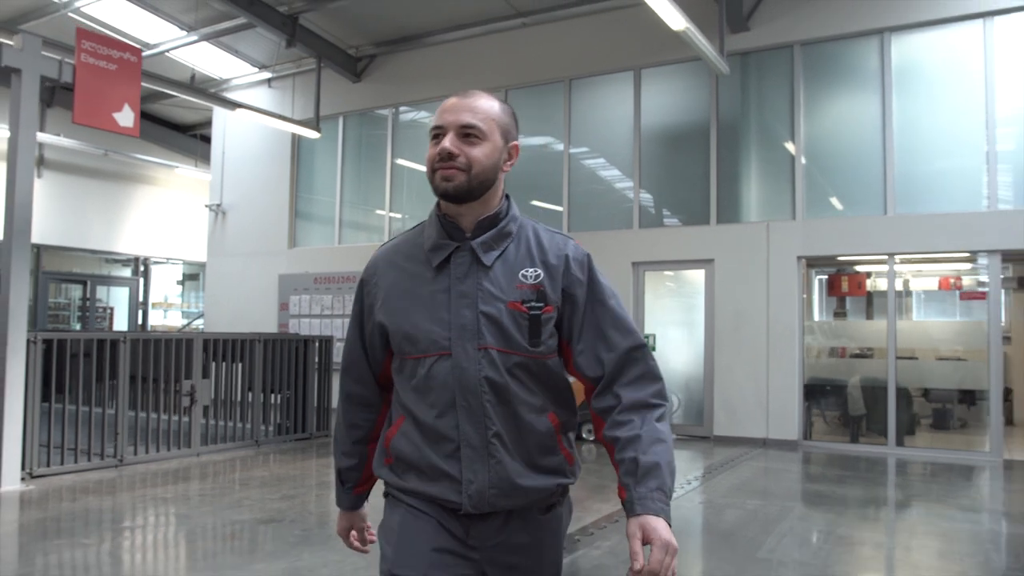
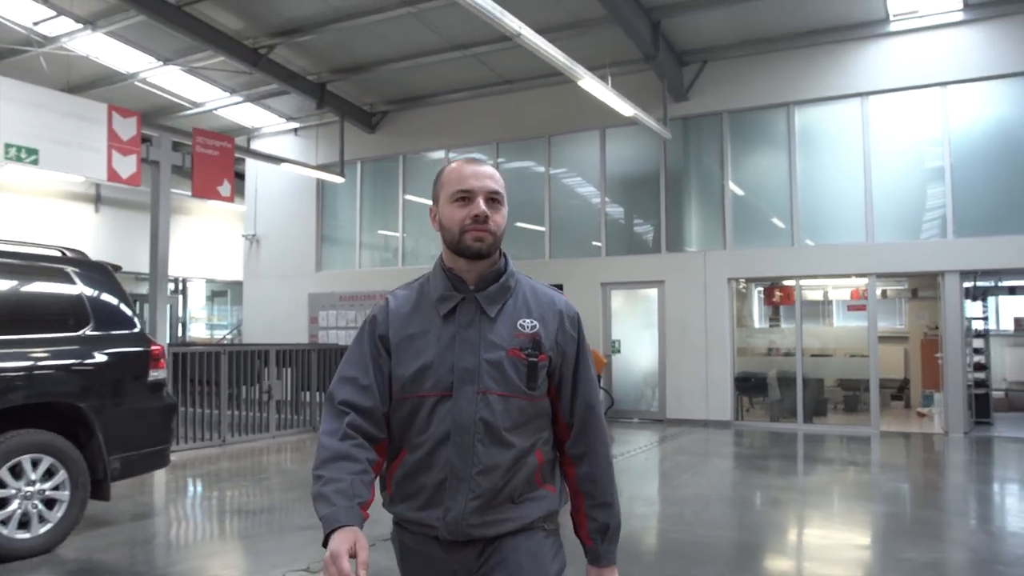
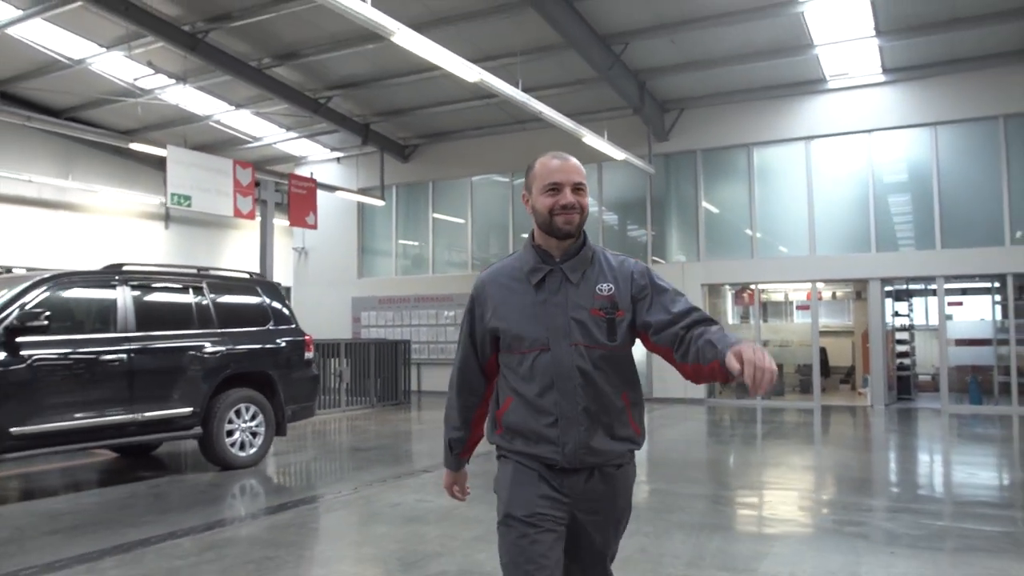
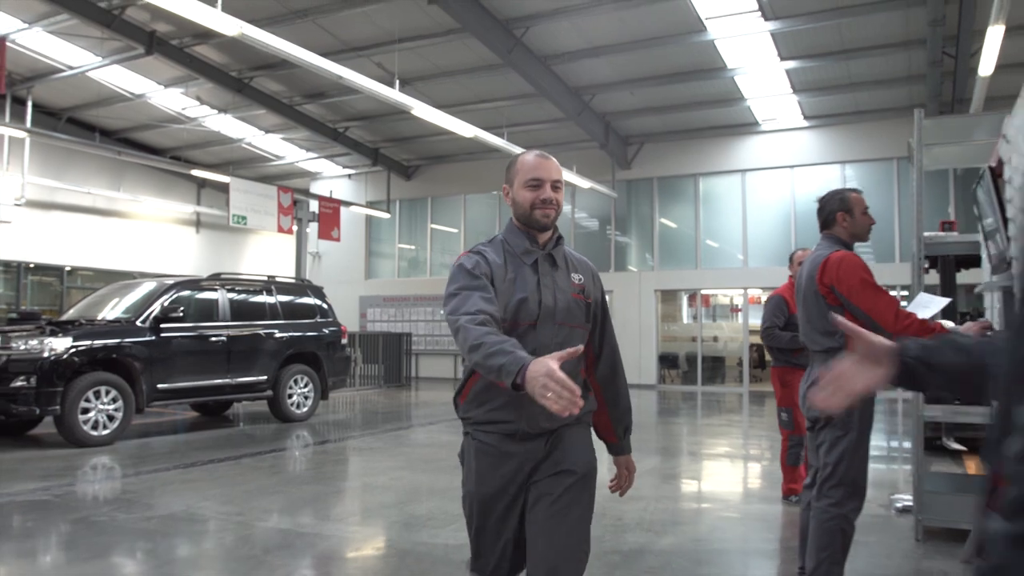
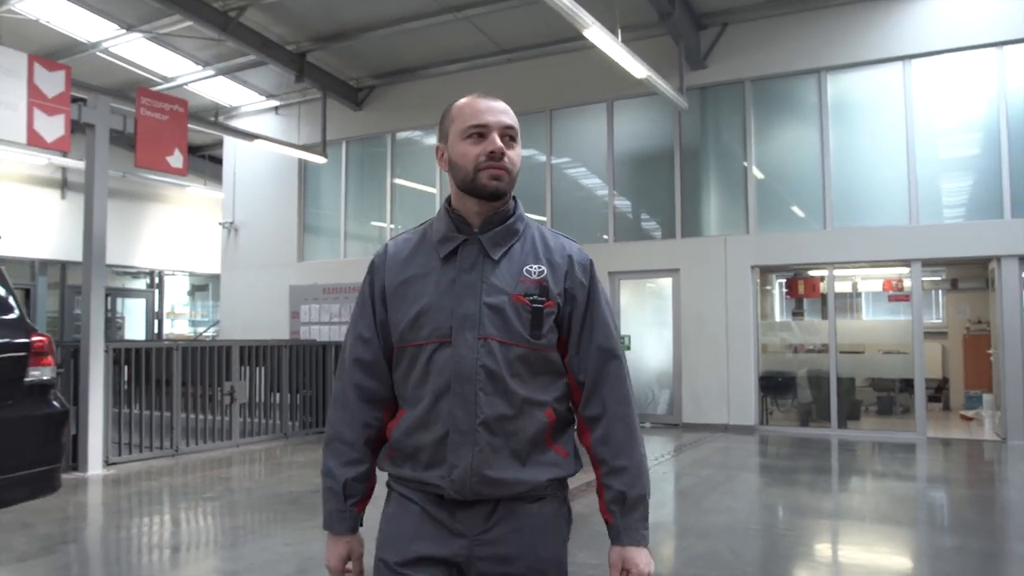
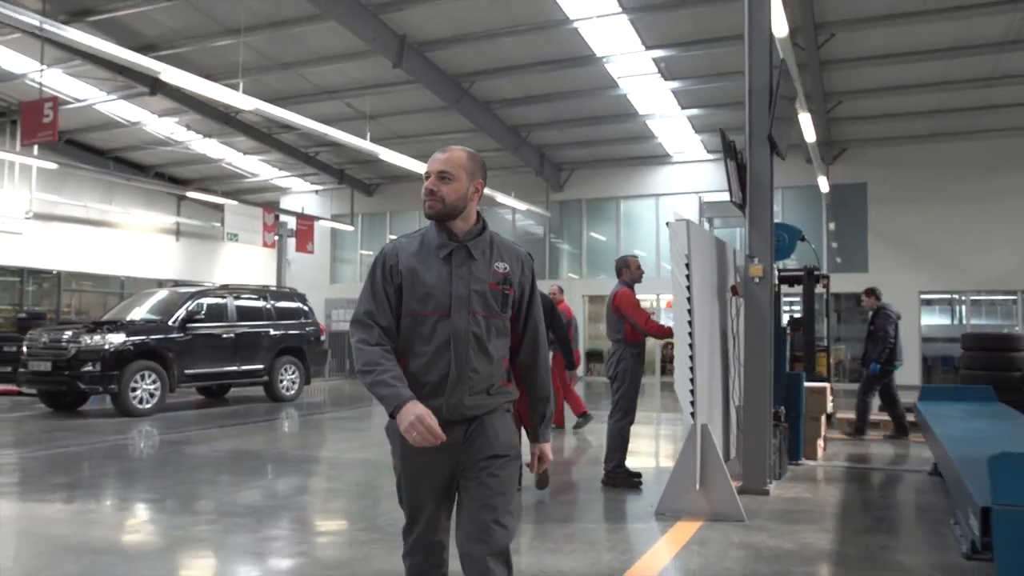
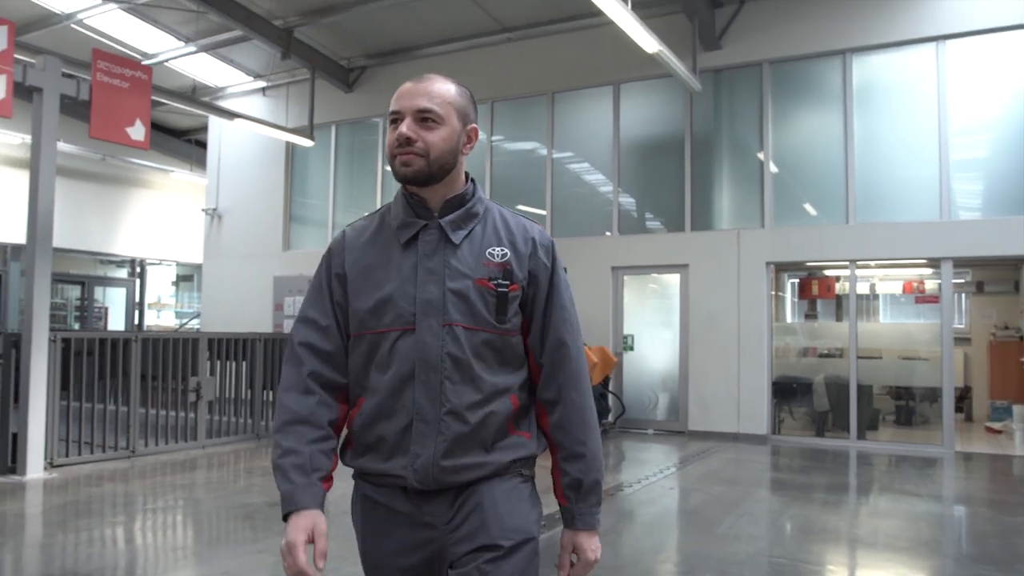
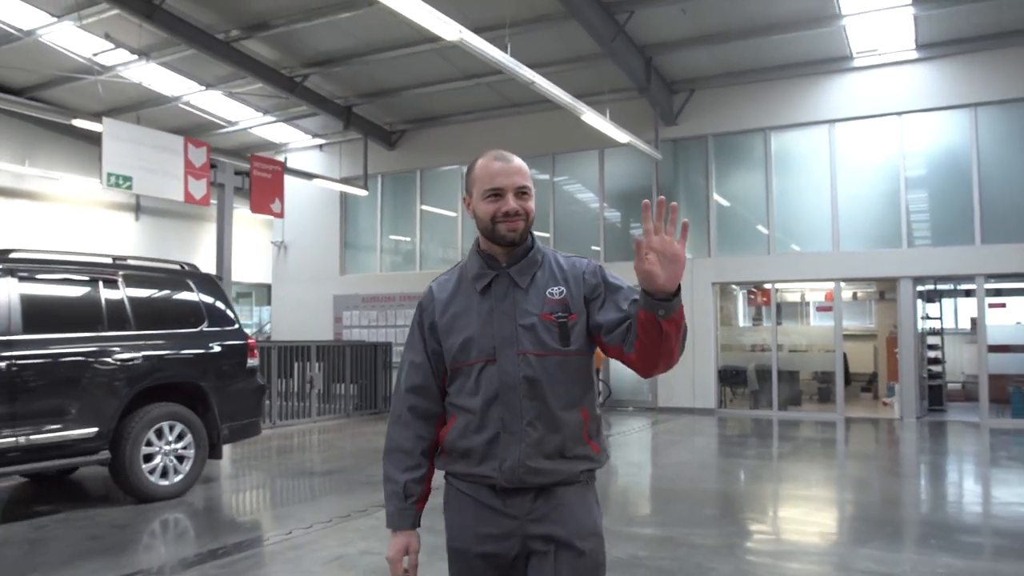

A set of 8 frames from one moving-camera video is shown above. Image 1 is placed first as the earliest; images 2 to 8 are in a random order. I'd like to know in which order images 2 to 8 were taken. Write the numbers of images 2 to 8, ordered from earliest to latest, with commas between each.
7, 5, 2, 8, 3, 4, 6
